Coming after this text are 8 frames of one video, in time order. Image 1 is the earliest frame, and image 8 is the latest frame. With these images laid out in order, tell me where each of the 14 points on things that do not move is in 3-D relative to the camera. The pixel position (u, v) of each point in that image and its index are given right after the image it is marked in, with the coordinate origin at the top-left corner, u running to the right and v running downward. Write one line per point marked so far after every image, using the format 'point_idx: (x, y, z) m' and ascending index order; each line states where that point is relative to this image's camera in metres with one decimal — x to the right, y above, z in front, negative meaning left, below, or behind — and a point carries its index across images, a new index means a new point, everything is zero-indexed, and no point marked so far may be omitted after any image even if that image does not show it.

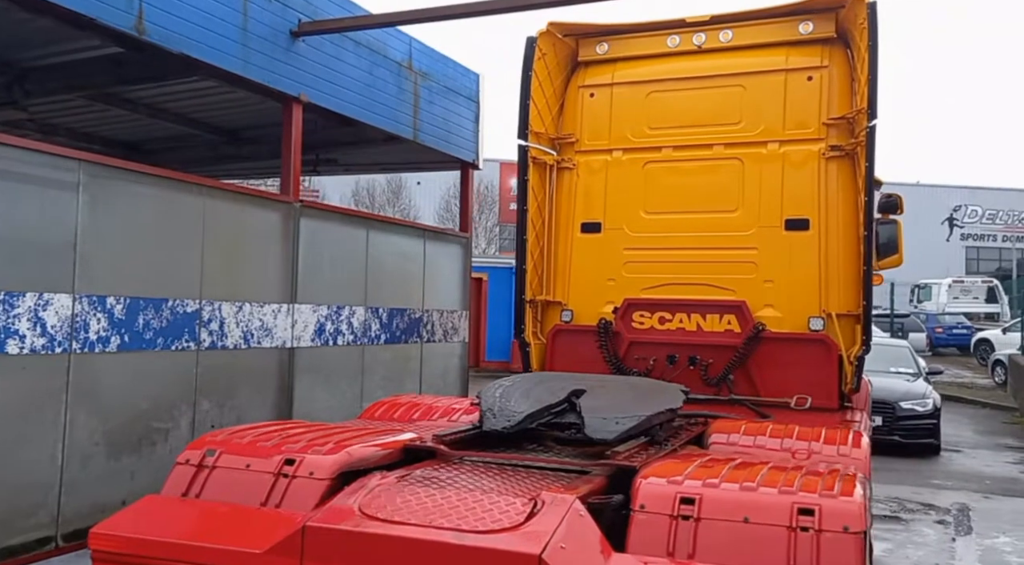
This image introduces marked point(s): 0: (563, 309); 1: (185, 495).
0: (+0.3, -0.2, +6.2) m
1: (-1.2, -0.8, +3.2) m
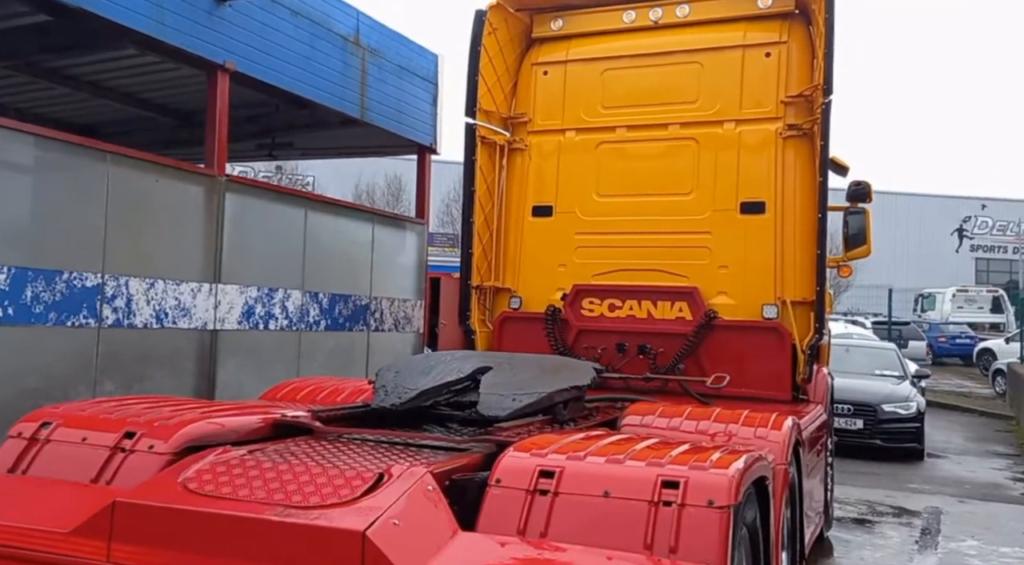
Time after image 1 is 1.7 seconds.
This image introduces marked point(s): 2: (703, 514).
0: (-0.1, -0.1, +5.9) m
1: (-1.6, -0.6, +2.9) m
2: (+0.5, -0.6, +2.2) m
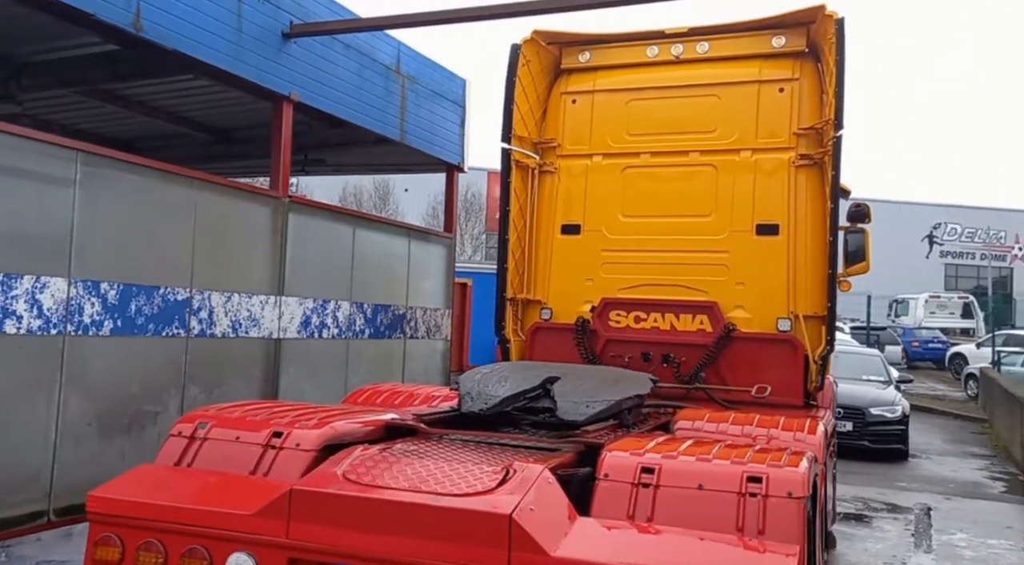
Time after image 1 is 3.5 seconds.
0: (+0.2, -0.2, +6.4) m
1: (-1.3, -0.7, +3.4) m
2: (+0.8, -0.7, +2.7) m
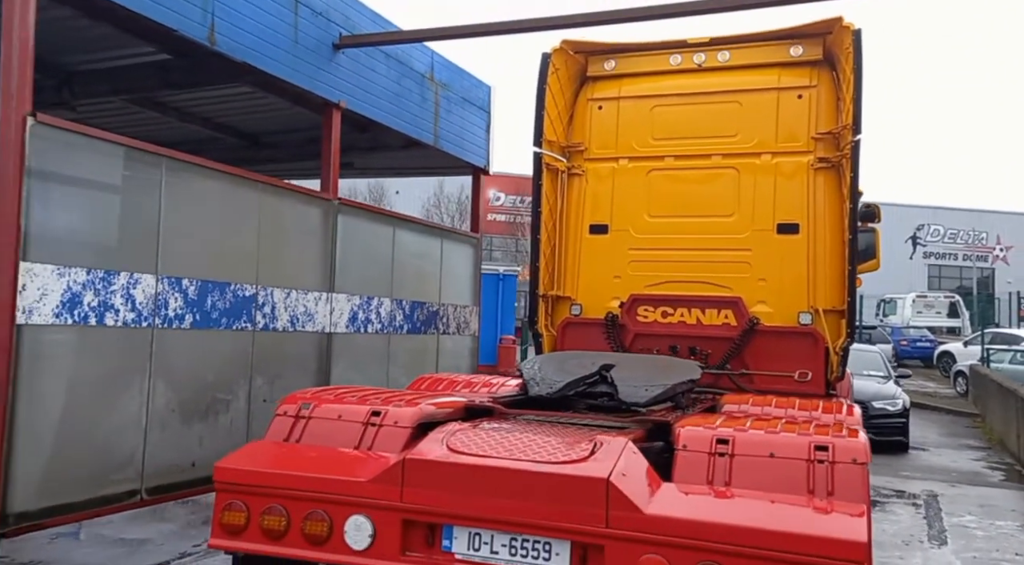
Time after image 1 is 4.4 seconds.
0: (+0.4, -0.2, +6.8) m
1: (-0.9, -0.7, +3.7) m
2: (+1.2, -0.6, +3.1) m
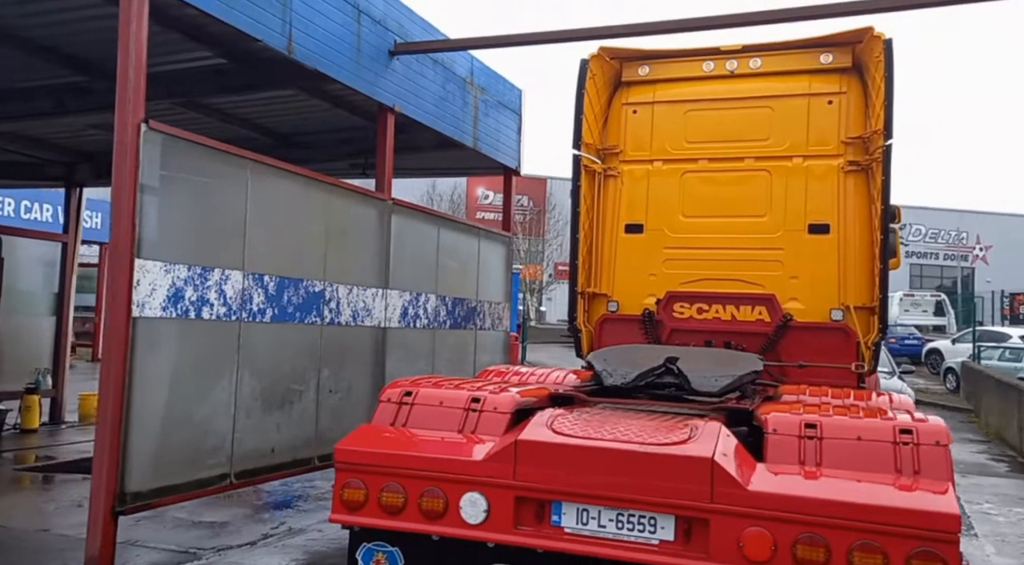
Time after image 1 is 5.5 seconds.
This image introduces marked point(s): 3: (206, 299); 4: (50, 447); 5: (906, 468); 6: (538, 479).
0: (+0.8, -0.2, +7.1) m
1: (-0.5, -0.6, +4.0) m
2: (+1.6, -0.6, +3.4) m
3: (-1.7, -0.1, +5.2) m
4: (-4.9, -1.7, +9.4) m
5: (+1.5, -0.7, +3.4) m
6: (+0.1, -0.8, +3.5) m
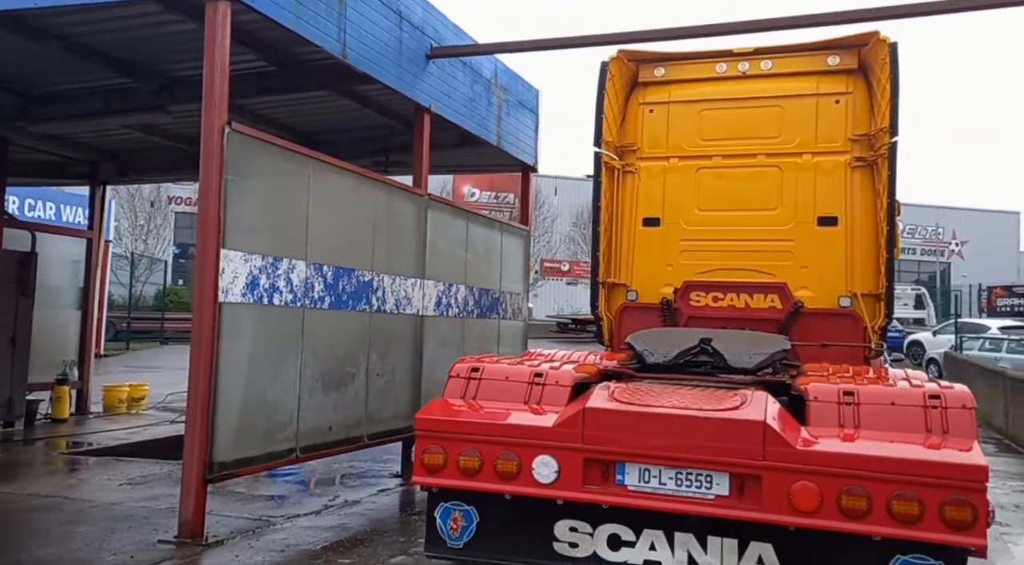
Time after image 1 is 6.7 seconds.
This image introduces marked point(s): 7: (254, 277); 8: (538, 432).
0: (+1.0, -0.1, +7.5) m
1: (-0.2, -0.6, +4.4) m
2: (+1.9, -0.6, +3.8) m
3: (-1.5, 0.0, +5.5) m
4: (-4.7, -1.7, +9.7) m
5: (+1.8, -0.6, +3.8) m
6: (+0.4, -0.7, +3.9) m
7: (-1.5, 0.0, +5.3) m
8: (+0.1, -0.7, +4.0) m
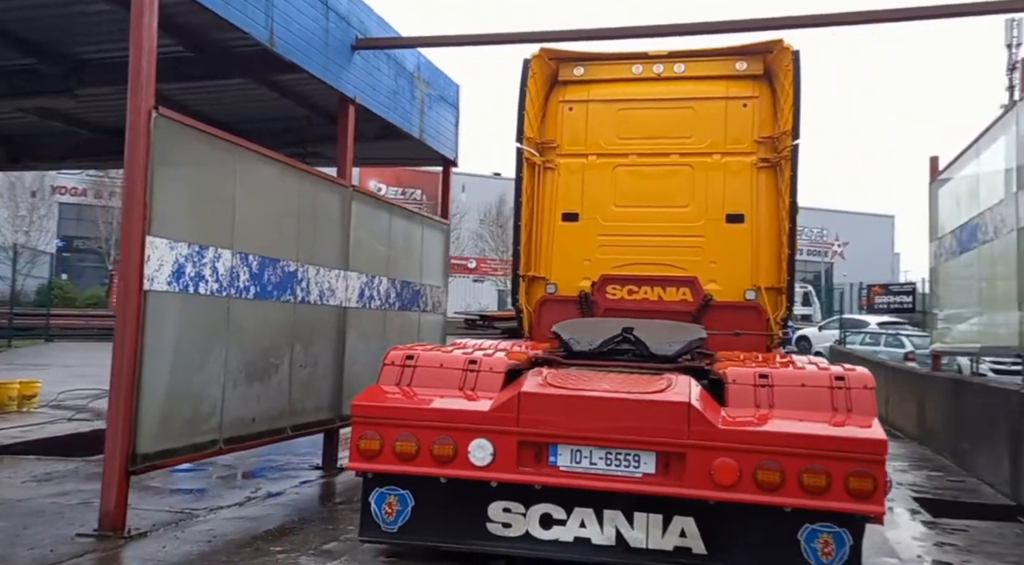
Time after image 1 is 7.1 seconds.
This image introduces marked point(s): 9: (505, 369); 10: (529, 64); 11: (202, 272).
0: (+0.3, 0.0, +7.7) m
1: (-0.6, -0.5, +4.4) m
2: (+1.6, -0.5, +4.1) m
3: (-1.9, 0.0, +5.5) m
4: (-5.6, -1.6, +9.3) m
5: (+1.5, -0.6, +4.1) m
6: (+0.1, -0.7, +4.1) m
7: (-2.0, +0.1, +5.2) m
8: (-0.2, -0.6, +4.1) m
9: (0.0, -0.4, +4.5) m
10: (+0.2, +1.9, +7.7) m
11: (-1.9, +0.1, +5.5) m
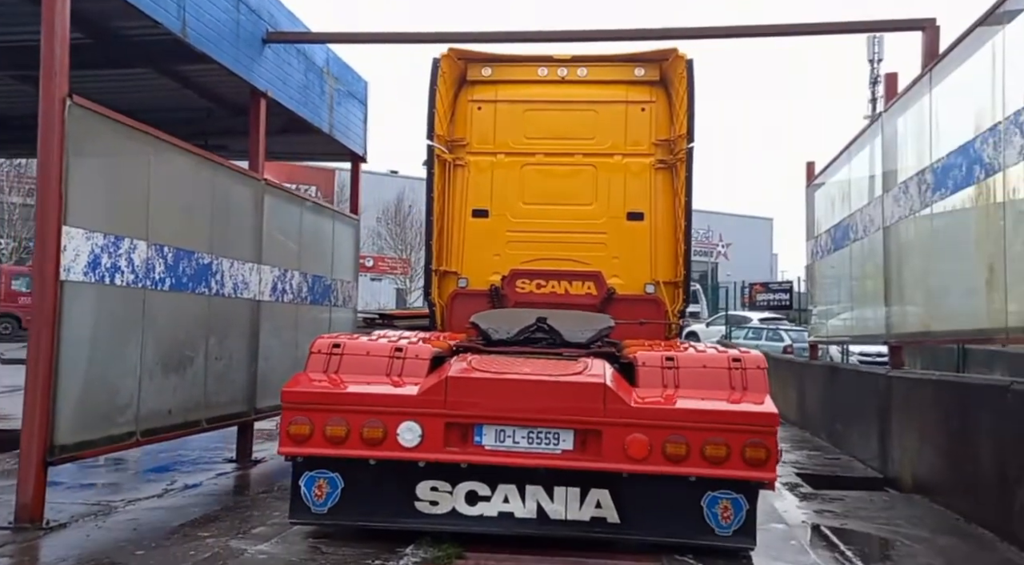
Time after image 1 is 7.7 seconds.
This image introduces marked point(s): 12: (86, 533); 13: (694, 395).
0: (-0.4, 0.0, +7.9) m
1: (-1.0, -0.5, +4.6) m
2: (+1.3, -0.5, +4.5) m
3: (-2.4, +0.1, +5.5) m
4: (-6.5, -1.5, +8.8) m
5: (+1.1, -0.5, +4.5) m
6: (-0.2, -0.6, +4.3) m
7: (-2.4, +0.1, +5.2) m
8: (-0.5, -0.6, +4.4) m
9: (-0.4, -0.4, +4.7) m
10: (-0.6, +1.9, +7.9) m
11: (-2.4, +0.1, +5.5) m
12: (-2.4, -1.4, +4.9) m
13: (+0.9, -0.6, +4.5) m
